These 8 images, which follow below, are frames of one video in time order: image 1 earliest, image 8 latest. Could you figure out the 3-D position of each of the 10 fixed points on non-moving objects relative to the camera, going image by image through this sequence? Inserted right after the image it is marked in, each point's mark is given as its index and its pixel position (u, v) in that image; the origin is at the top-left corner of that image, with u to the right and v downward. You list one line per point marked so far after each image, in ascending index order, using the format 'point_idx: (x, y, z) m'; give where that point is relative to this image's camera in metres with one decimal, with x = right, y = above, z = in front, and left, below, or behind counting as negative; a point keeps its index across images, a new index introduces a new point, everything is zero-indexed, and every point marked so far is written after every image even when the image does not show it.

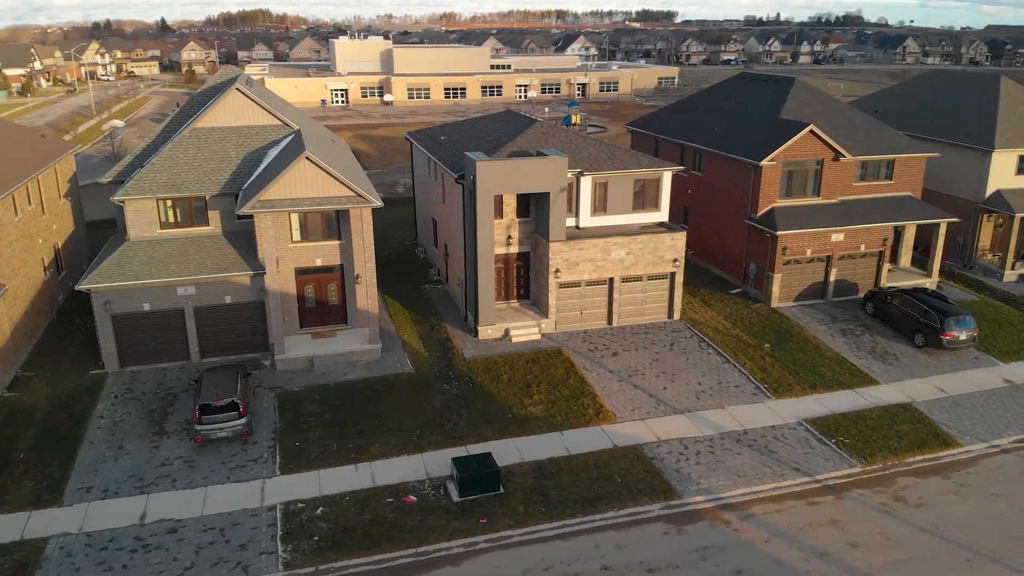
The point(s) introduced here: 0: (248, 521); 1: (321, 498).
0: (-6.0, -5.2, +18.5) m
1: (-4.5, -4.9, +19.1) m
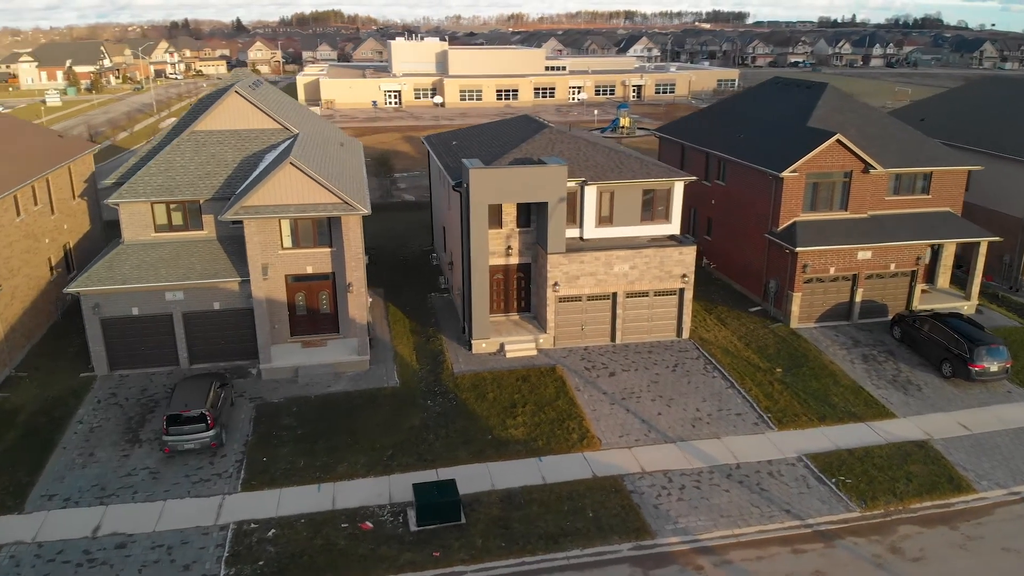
0: (-6.9, -5.5, +17.9) m
1: (-5.3, -5.2, +18.4) m
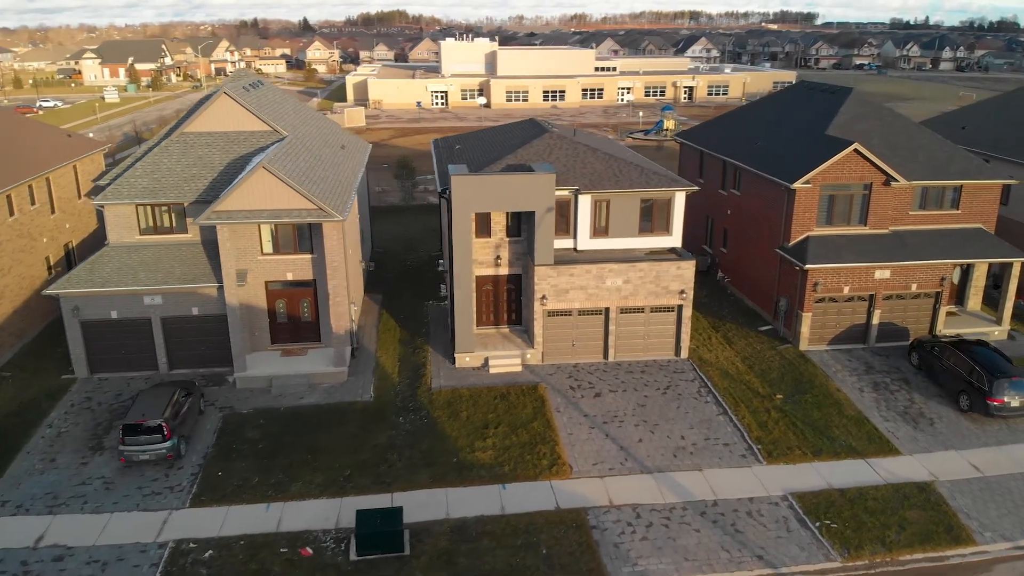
0: (-8.0, -5.7, +17.2) m
1: (-6.4, -5.4, +17.7) m
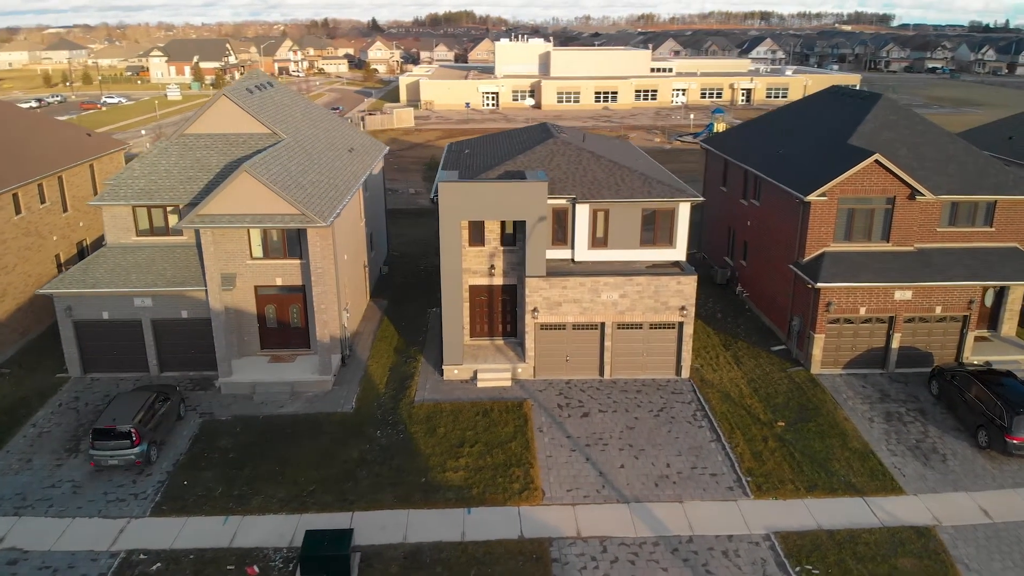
0: (-8.9, -5.8, +17.0) m
1: (-7.3, -5.6, +17.3) m
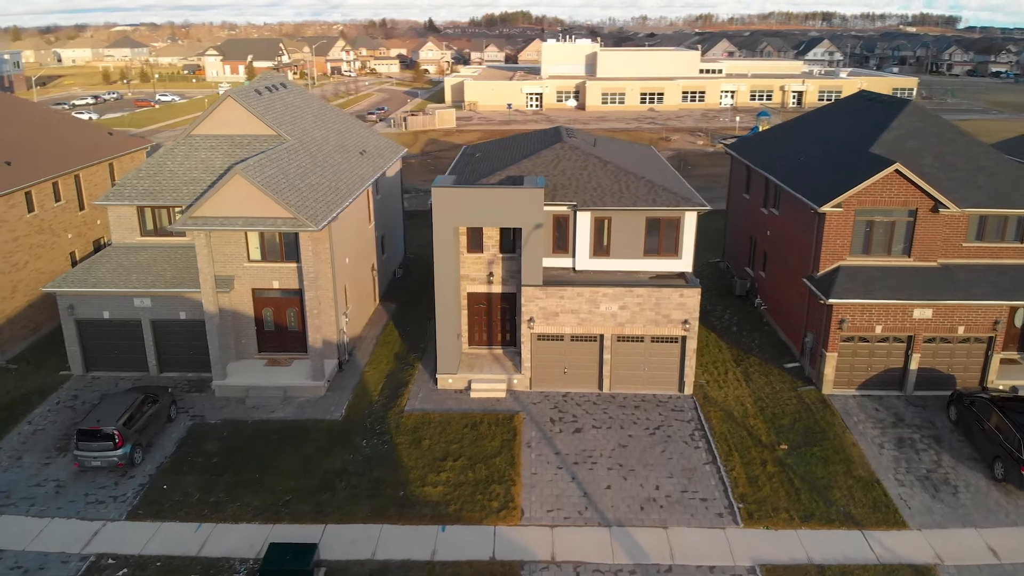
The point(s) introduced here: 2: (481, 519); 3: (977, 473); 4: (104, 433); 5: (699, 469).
0: (-9.5, -5.8, +16.9) m
1: (-7.9, -5.7, +17.1) m
2: (-0.7, -5.1, +18.0) m
3: (+11.1, -4.4, +19.4) m
4: (-9.9, -3.5, +19.8) m
5: (+4.5, -4.4, +19.7) m
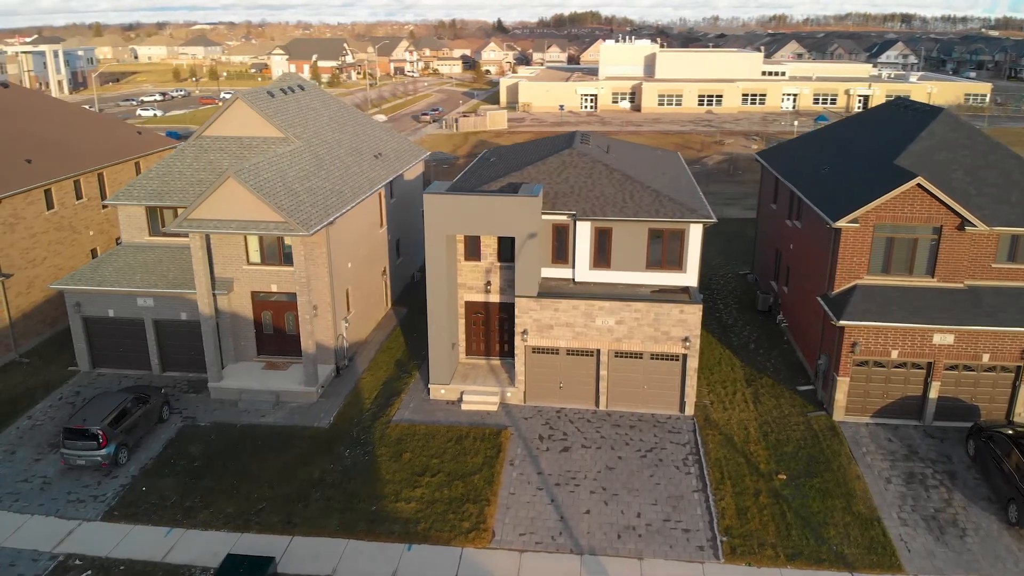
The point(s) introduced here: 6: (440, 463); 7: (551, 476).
0: (-10.2, -5.8, +17.0) m
1: (-8.6, -5.7, +17.1) m
2: (-1.3, -5.4, +17.4) m
3: (+10.5, -5.0, +17.9) m
4: (-10.3, -3.5, +19.9) m
5: (+4.0, -4.8, +18.7) m
6: (-1.7, -4.3, +19.8) m
7: (+0.9, -4.5, +19.4) m
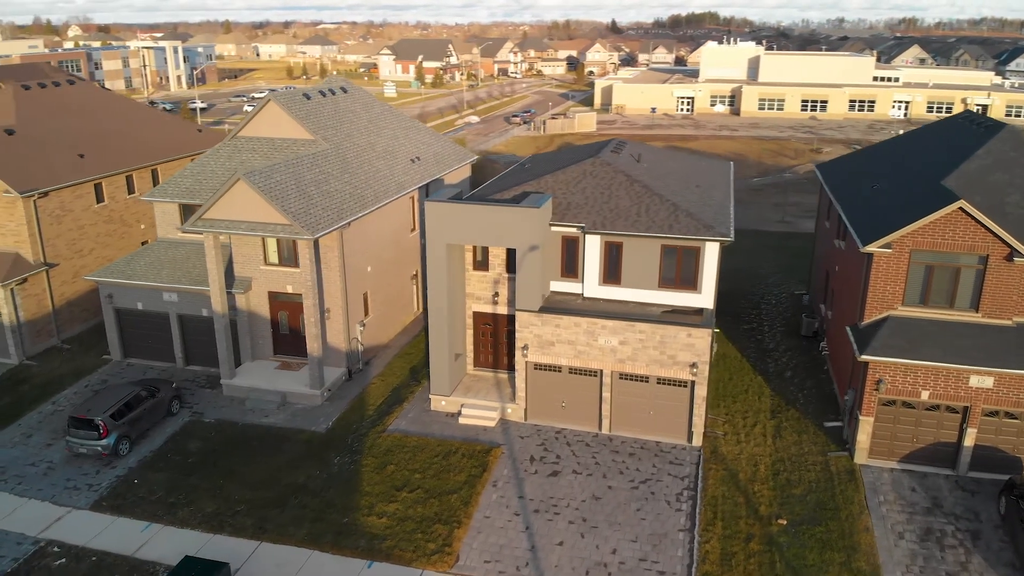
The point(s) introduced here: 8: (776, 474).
0: (-11.0, -5.7, +17.7) m
1: (-9.3, -5.7, +17.5) m
2: (-2.1, -5.6, +16.9) m
3: (+9.7, -5.8, +15.8) m
4: (-10.6, -3.4, +20.5) m
5: (+3.4, -5.3, +17.5) m
6: (-2.1, -4.5, +19.3) m
7: (+0.5, -4.8, +18.6) m
8: (+6.4, -4.5, +19.7) m
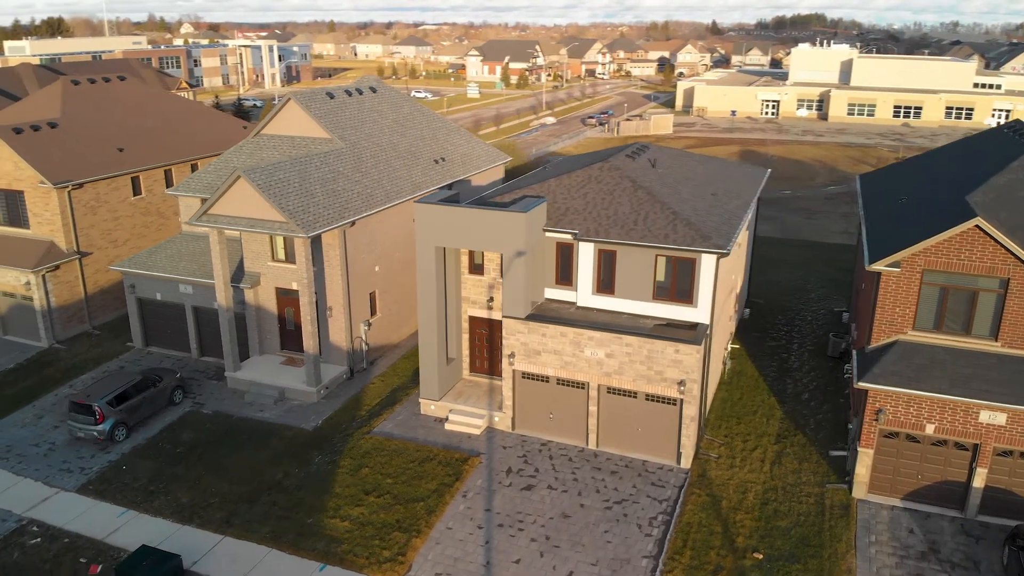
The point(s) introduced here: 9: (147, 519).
0: (-11.8, -5.4, +18.4) m
1: (-10.1, -5.4, +18.1) m
2: (-3.0, -5.7, +16.6) m
3: (+8.5, -6.3, +14.3) m
4: (-11.0, -3.1, +21.2) m
5: (+2.5, -5.6, +16.6) m
6: (-2.8, -4.6, +19.0) m
7: (-0.3, -5.0, +18.0) m
8: (+5.7, -4.9, +18.5) m
9: (-8.3, -5.2, +18.4) m
